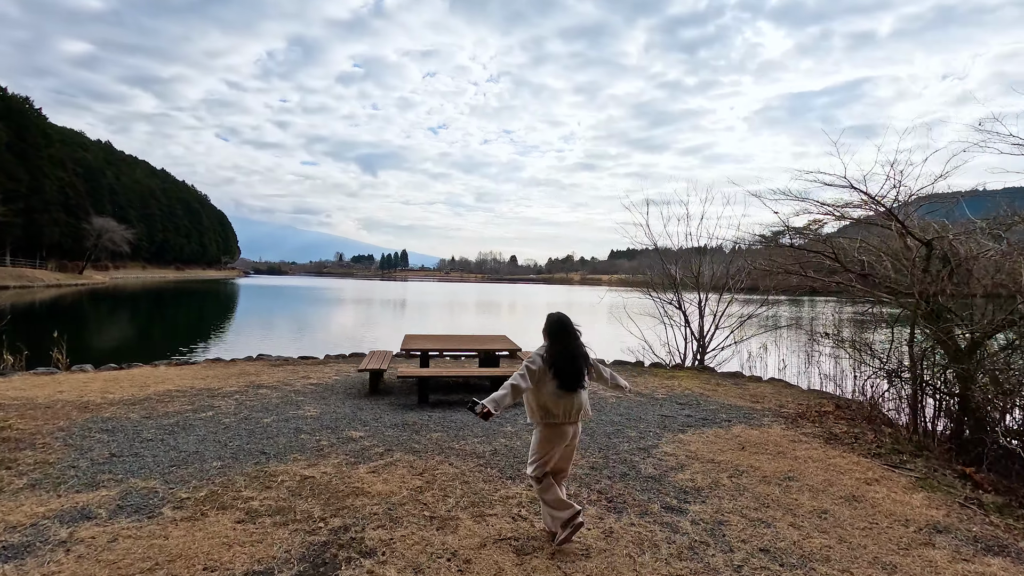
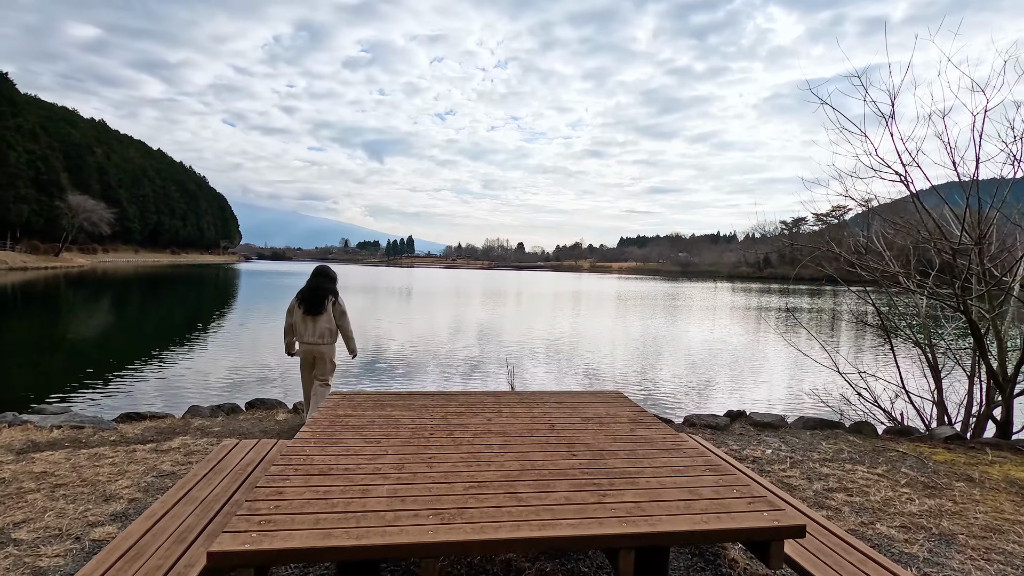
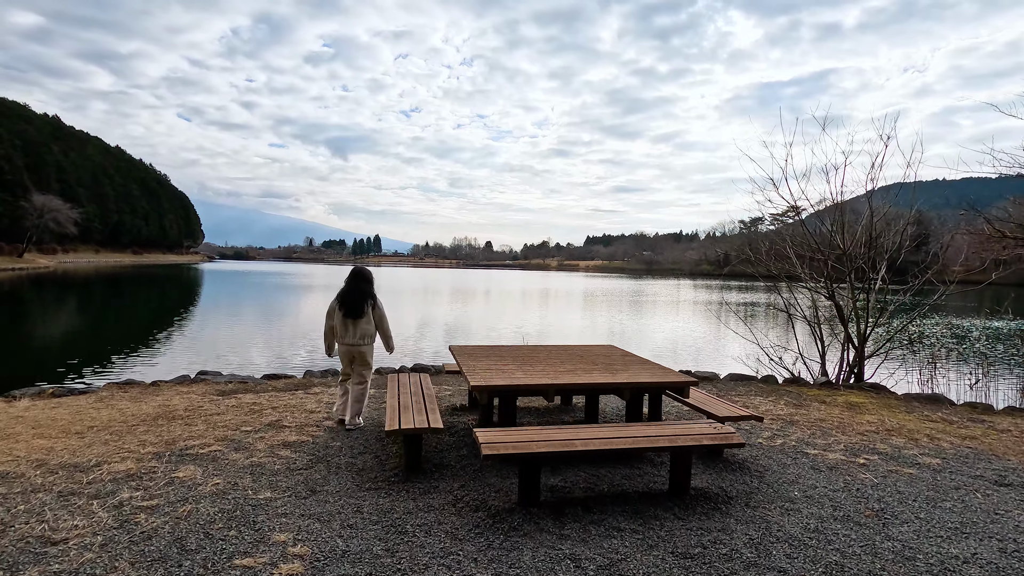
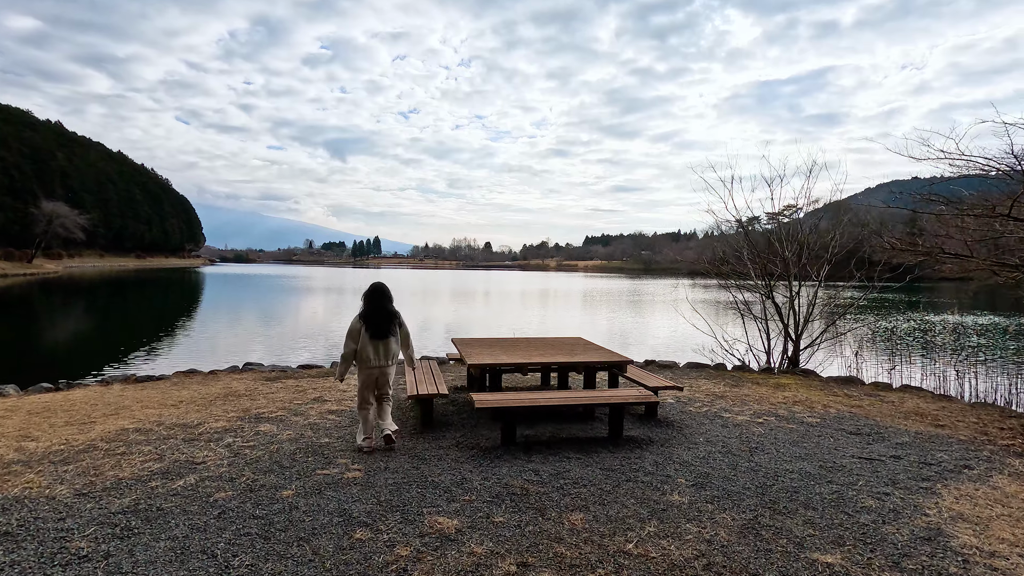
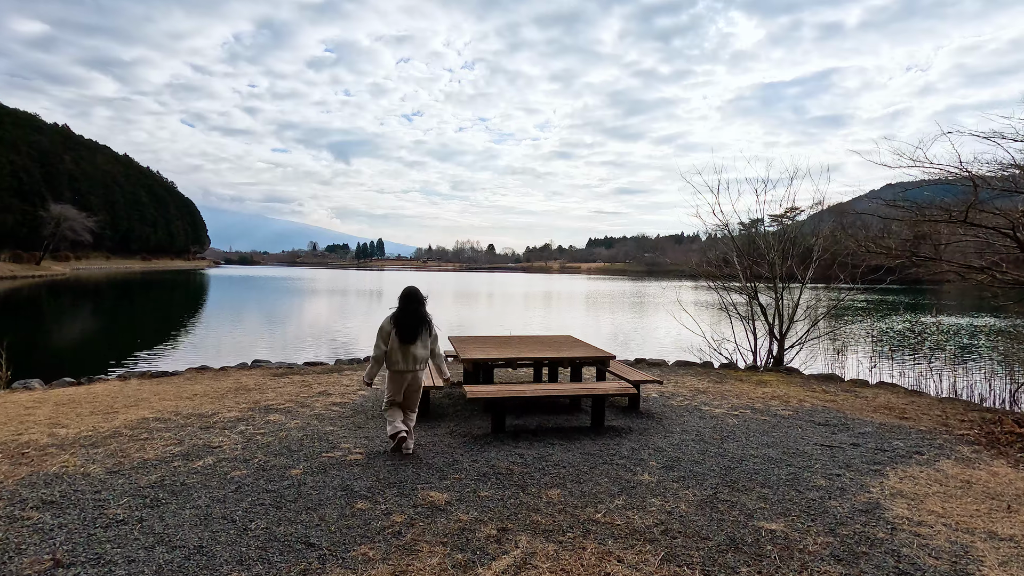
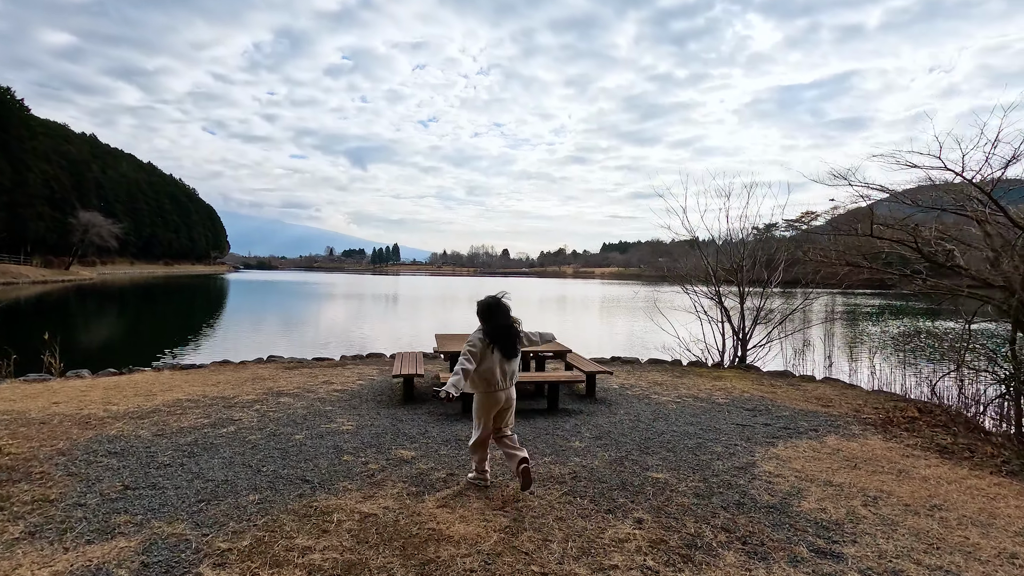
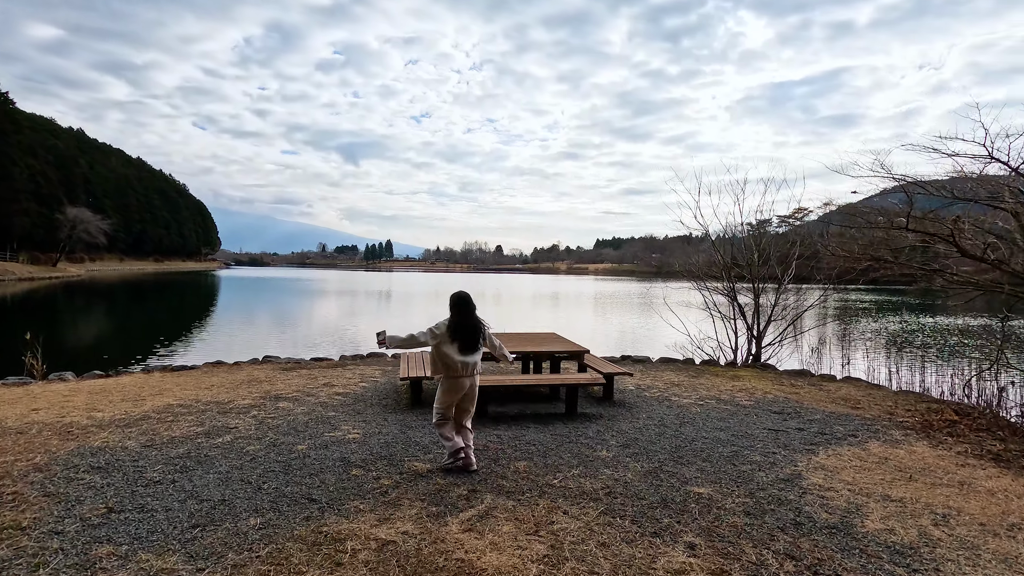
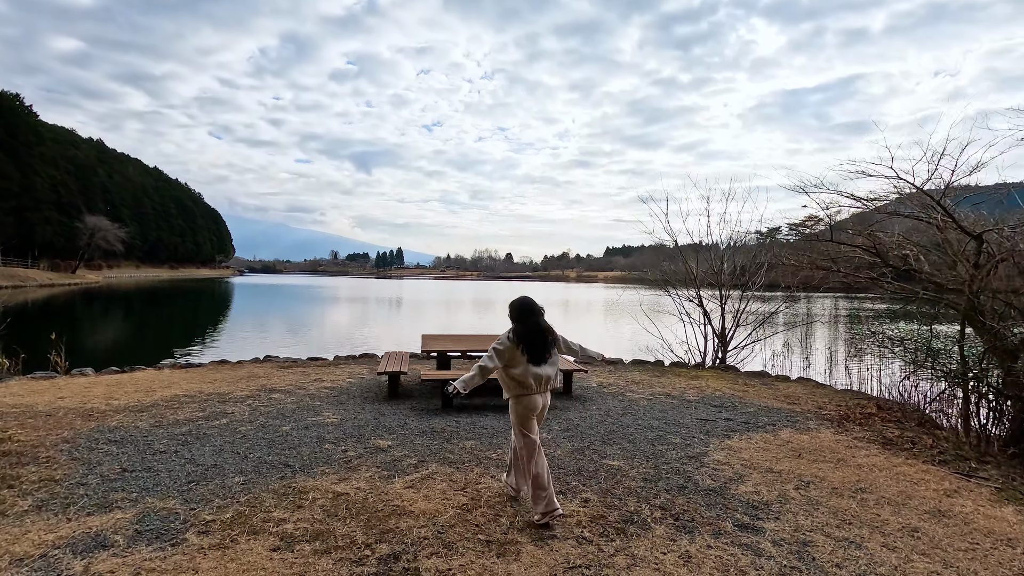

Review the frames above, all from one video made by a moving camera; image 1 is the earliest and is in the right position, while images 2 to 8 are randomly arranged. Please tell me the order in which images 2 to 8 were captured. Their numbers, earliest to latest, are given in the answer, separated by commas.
8, 6, 7, 5, 4, 3, 2
